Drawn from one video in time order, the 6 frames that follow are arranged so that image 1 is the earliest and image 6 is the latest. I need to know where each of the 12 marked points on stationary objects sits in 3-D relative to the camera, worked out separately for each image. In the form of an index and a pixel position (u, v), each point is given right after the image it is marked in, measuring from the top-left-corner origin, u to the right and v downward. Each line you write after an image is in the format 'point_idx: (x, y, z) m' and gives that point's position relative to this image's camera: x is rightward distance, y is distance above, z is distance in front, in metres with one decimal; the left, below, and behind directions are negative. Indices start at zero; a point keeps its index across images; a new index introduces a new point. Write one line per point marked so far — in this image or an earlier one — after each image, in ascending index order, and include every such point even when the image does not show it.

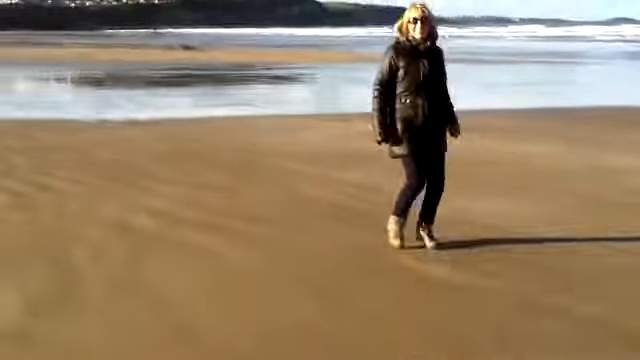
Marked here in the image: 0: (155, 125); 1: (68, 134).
0: (-3.2, +1.1, +16.0) m
1: (-4.6, +0.8, +14.6) m
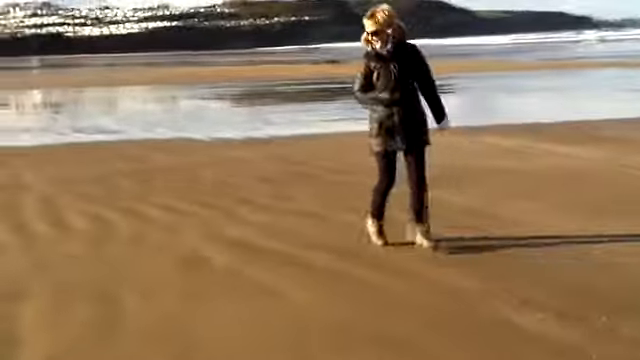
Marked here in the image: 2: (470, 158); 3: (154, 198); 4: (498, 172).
0: (-0.8, +0.7, +15.3) m
1: (-2.5, +0.5, +14.3) m
2: (+2.5, +0.4, +13.6) m
3: (-2.0, -0.2, +9.7) m
4: (+2.6, +0.1, +12.0) m
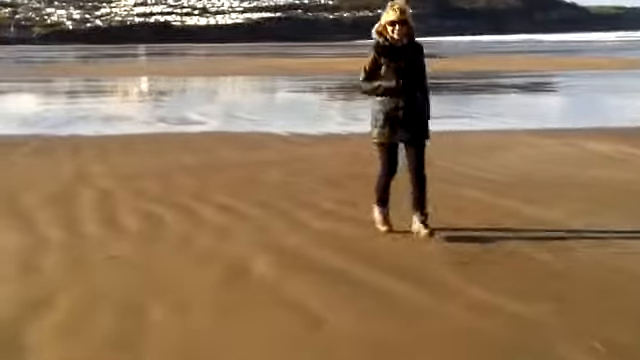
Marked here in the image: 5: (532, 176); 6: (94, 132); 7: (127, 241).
0: (+0.6, +0.7, +14.7) m
1: (-1.2, +0.5, +13.8) m
2: (+3.7, +0.2, +12.6) m
3: (-1.2, -0.2, +9.2) m
4: (+3.6, 0.0, +11.0) m
5: (+2.9, +0.1, +11.3) m
6: (-4.6, +0.9, +16.4) m
7: (-1.8, -0.6, +7.4) m
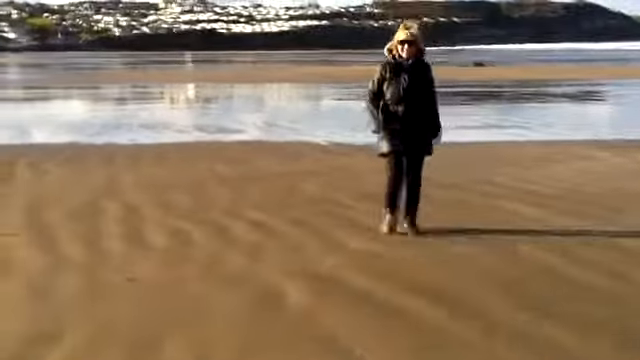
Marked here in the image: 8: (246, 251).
0: (+1.3, +0.5, +14.0) m
1: (-0.5, +0.4, +13.2) m
2: (+4.3, 0.0, +11.8) m
3: (-0.8, -0.3, +8.7) m
4: (+4.1, -0.2, +10.2) m
5: (+3.5, -0.2, +10.5) m
6: (-3.7, +0.8, +16.0) m
7: (-1.4, -0.7, +6.9) m
8: (-0.6, -0.6, +7.1) m
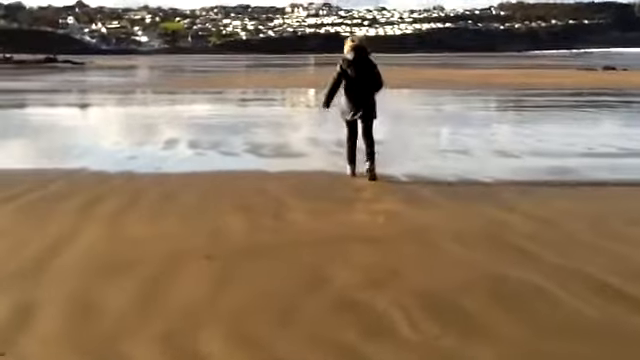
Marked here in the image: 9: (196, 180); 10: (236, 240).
0: (+2.2, -0.2, +9.8) m
1: (+0.3, -0.3, +9.3) m
2: (+4.8, -0.7, +7.2) m
3: (-0.7, -0.9, +4.8) m
4: (+4.4, -1.0, +5.6) m
5: (+3.8, -0.9, +6.1) m
6: (-2.5, +0.2, +12.5) m
7: (-1.6, -1.3, +3.1) m
8: (-0.8, -1.2, +3.2) m
9: (-1.7, 0.0, +11.1) m
10: (-0.7, -0.6, +7.2) m
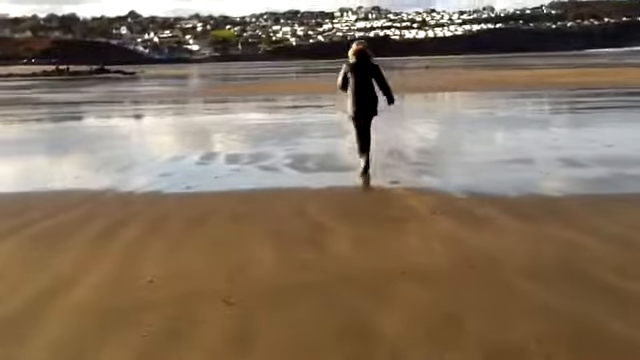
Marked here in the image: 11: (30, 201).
0: (+2.7, -0.4, +8.5) m
1: (+0.8, -0.5, +8.1) m
2: (+5.1, -0.9, +5.7) m
3: (-0.5, -1.1, +3.7) m
4: (+4.6, -1.1, +4.2) m
5: (+4.1, -1.0, +4.7) m
6: (-1.9, -0.1, +11.5) m
7: (-1.5, -1.5, +2.1) m
8: (-0.7, -1.4, +2.1) m
9: (-1.1, -0.3, +10.1) m
10: (-0.4, -0.8, +6.1) m
11: (-3.7, -0.3, +10.5) m
